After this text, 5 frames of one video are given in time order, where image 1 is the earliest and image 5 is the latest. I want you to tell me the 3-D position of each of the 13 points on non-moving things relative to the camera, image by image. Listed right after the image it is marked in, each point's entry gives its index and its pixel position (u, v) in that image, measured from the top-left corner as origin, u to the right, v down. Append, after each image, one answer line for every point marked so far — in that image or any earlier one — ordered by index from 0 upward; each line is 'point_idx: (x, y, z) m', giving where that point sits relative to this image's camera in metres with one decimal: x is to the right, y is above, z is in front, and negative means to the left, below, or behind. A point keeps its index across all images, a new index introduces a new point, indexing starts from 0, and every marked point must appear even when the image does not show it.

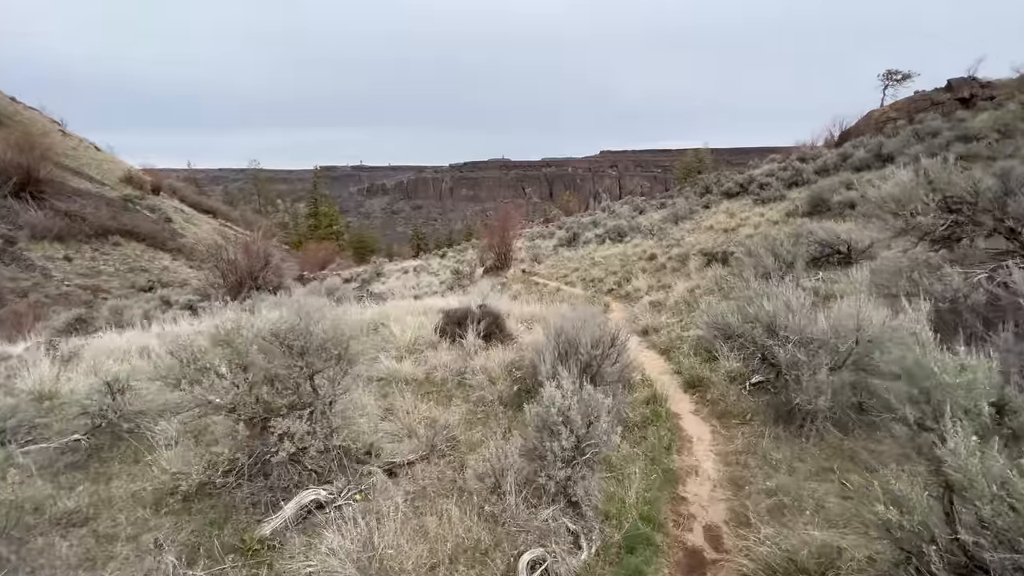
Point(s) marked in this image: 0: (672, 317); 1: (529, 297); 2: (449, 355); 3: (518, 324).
0: (+3.8, -0.7, +10.5) m
1: (+0.7, -0.3, +16.0) m
2: (-1.0, -1.2, +7.3) m
3: (+0.1, -0.8, +9.9) m
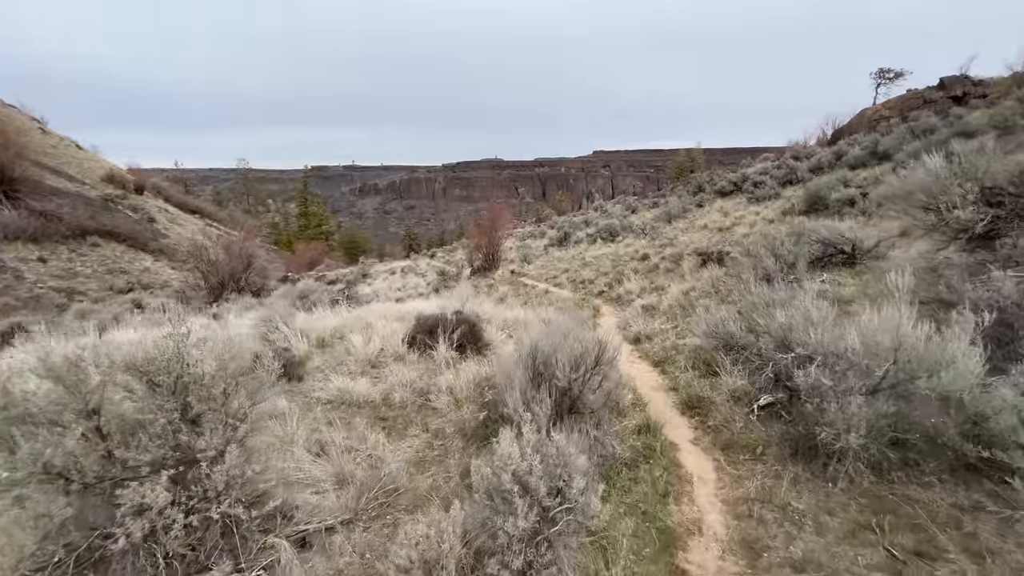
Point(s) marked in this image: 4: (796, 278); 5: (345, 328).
0: (+3.4, -0.8, +9.7) m
1: (+0.2, -0.4, +15.1) m
2: (-1.4, -1.2, +6.5) m
3: (-0.3, -0.9, +9.0) m
4: (+6.3, +0.2, +9.9) m
5: (-3.5, -0.9, +9.6) m
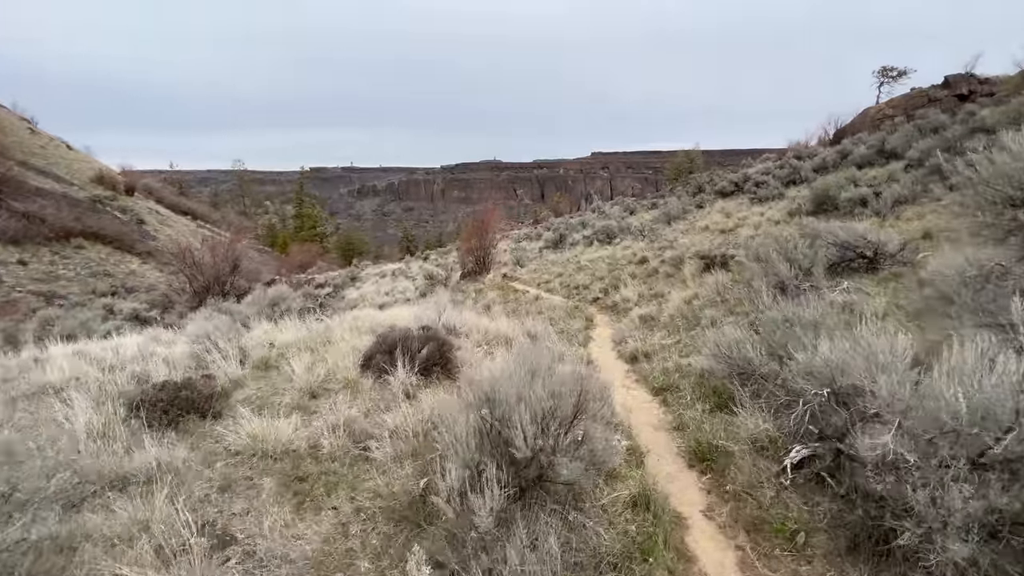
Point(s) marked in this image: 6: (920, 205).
0: (+3.0, -1.0, +8.5) m
1: (-0.2, -0.6, +13.9) m
2: (-1.8, -1.4, +5.3) m
3: (-0.7, -1.1, +7.8) m
4: (+5.9, 0.0, +8.8) m
5: (-3.9, -1.0, +8.4) m
6: (+13.4, +2.7, +14.7) m
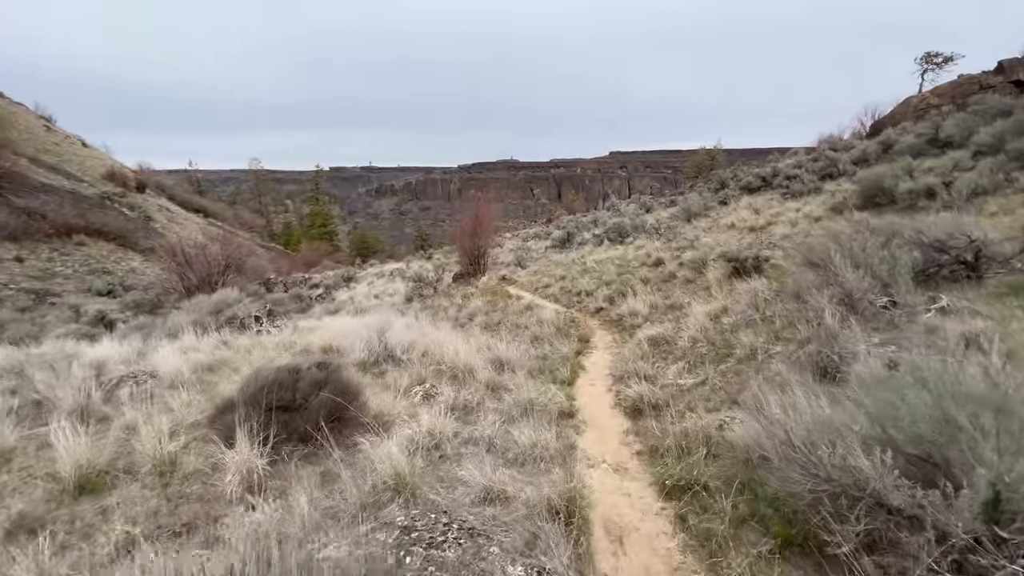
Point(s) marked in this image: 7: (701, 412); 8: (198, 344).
0: (+2.4, -1.2, +5.9) m
1: (-0.6, -0.8, +11.5) m
2: (-2.5, -1.6, +2.9) m
3: (-1.3, -1.3, +5.4) m
4: (+5.3, -0.2, +6.1) m
5: (-4.5, -1.2, +6.1) m
6: (+13.0, +2.4, +11.7) m
7: (+2.1, -1.4, +5.0) m
8: (-6.6, -1.1, +9.2) m
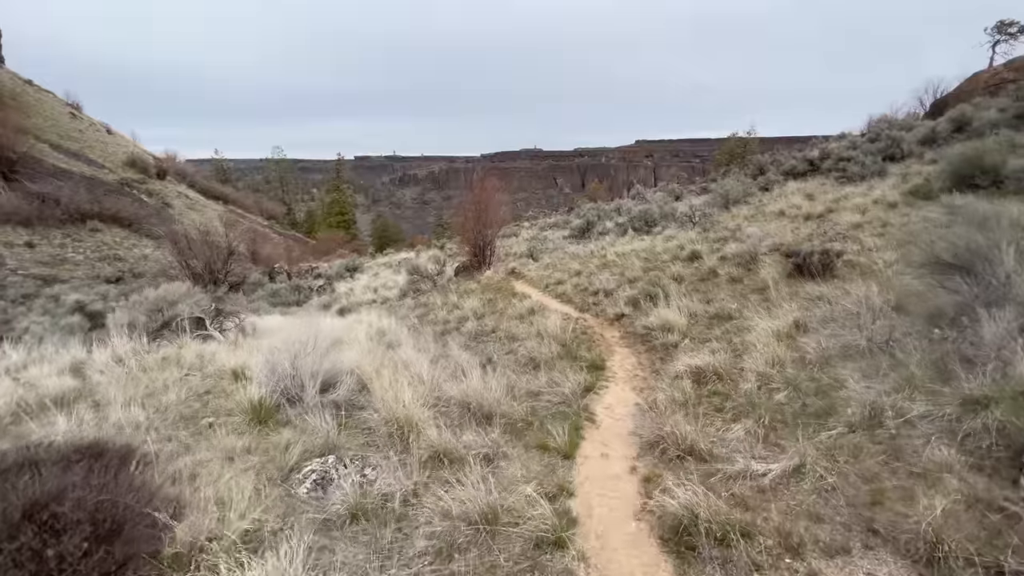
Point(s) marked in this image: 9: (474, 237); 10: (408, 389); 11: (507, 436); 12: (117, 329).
0: (+2.0, -1.3, +3.4) m
1: (-0.7, -0.8, +9.1) m
2: (-3.0, -1.7, +0.6) m
3: (-1.7, -1.4, +3.1) m
4: (+5.0, -0.4, +3.4) m
5: (-4.9, -1.2, +3.9) m
6: (+13.0, +2.2, +8.6) m
7: (+1.7, -1.5, +2.5) m
8: (-6.8, -1.1, +7.1) m
9: (-1.5, +2.2, +18.7) m
10: (-1.1, -1.2, +4.8) m
11: (+0.1, -1.3, +4.2) m
12: (-8.6, -0.8, +9.3) m
